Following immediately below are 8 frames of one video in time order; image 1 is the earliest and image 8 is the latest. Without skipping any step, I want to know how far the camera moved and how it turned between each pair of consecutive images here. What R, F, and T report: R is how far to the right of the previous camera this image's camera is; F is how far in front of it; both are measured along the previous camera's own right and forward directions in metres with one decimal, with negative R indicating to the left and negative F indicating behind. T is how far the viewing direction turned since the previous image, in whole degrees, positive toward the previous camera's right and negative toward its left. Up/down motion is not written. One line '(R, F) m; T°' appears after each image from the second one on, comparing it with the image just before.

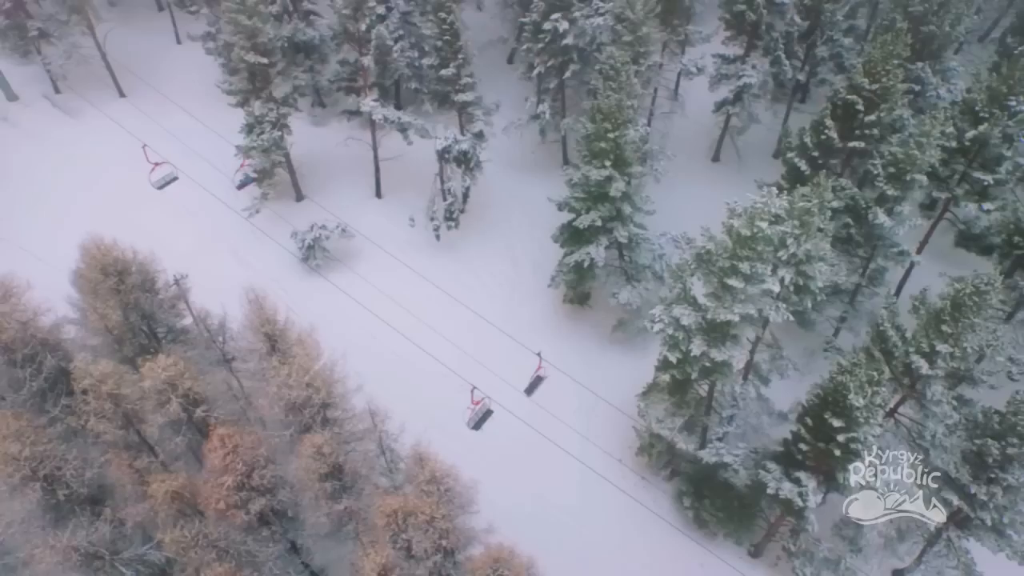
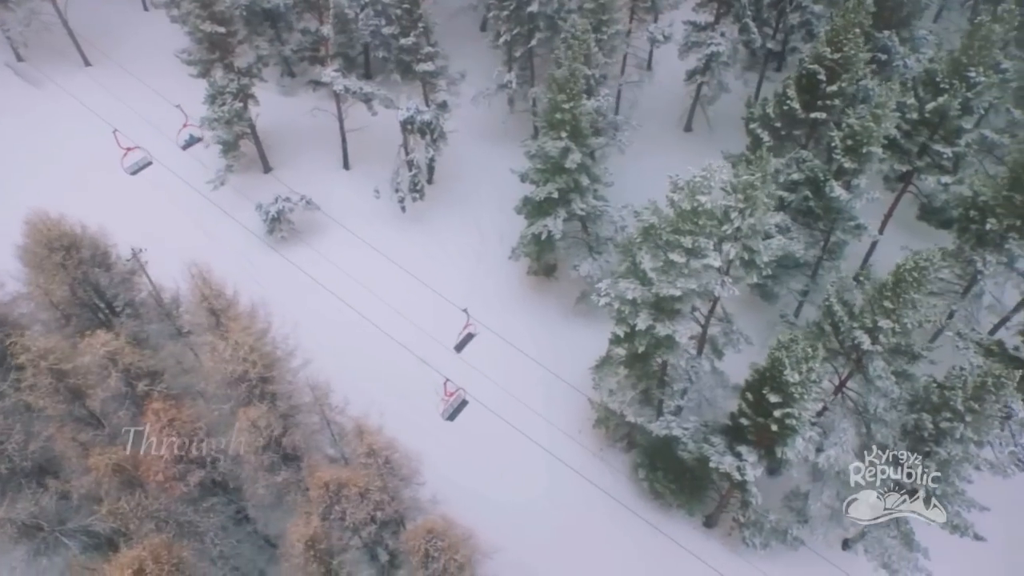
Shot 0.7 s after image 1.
(+1.8, 0.0) m; 0°
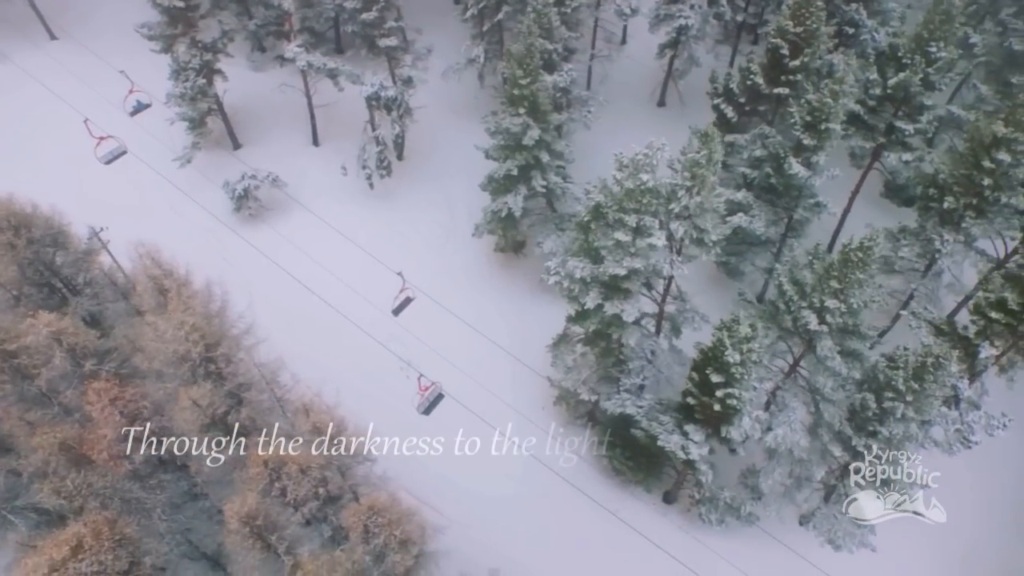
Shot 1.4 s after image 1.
(+1.7, 0.0) m; 0°
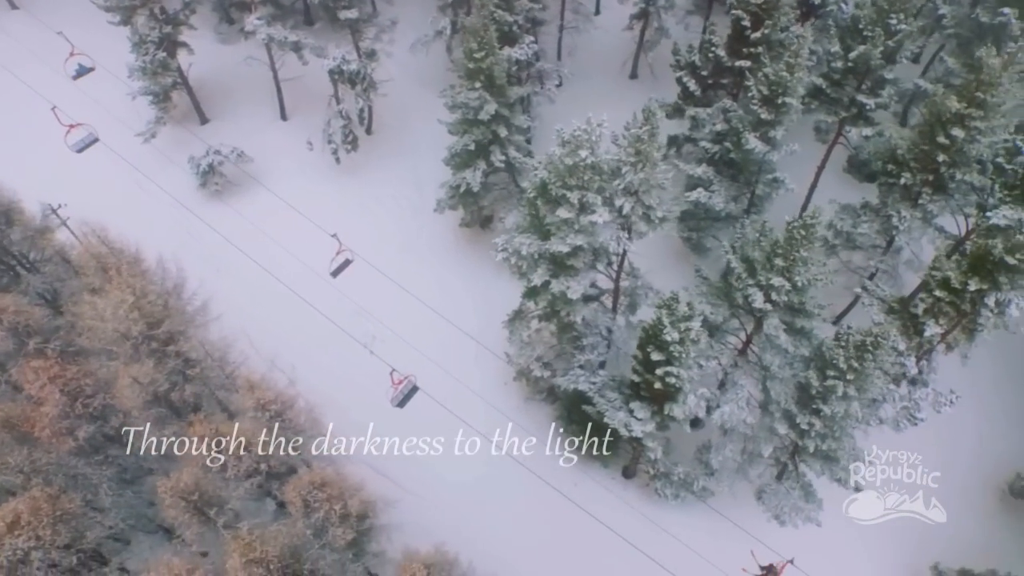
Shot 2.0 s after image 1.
(+1.7, +0.1) m; 0°
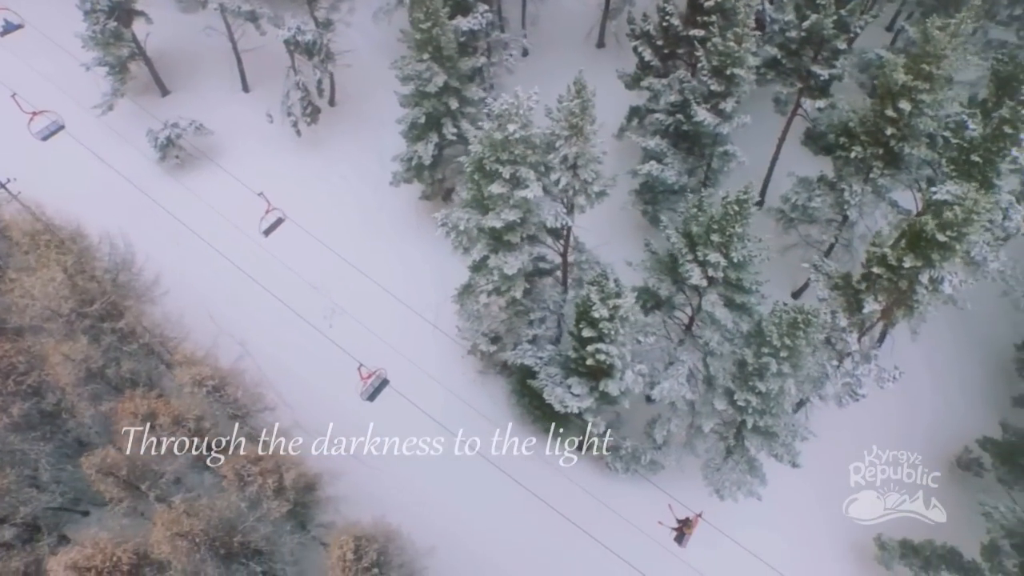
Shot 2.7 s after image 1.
(+2.0, +0.1) m; 0°
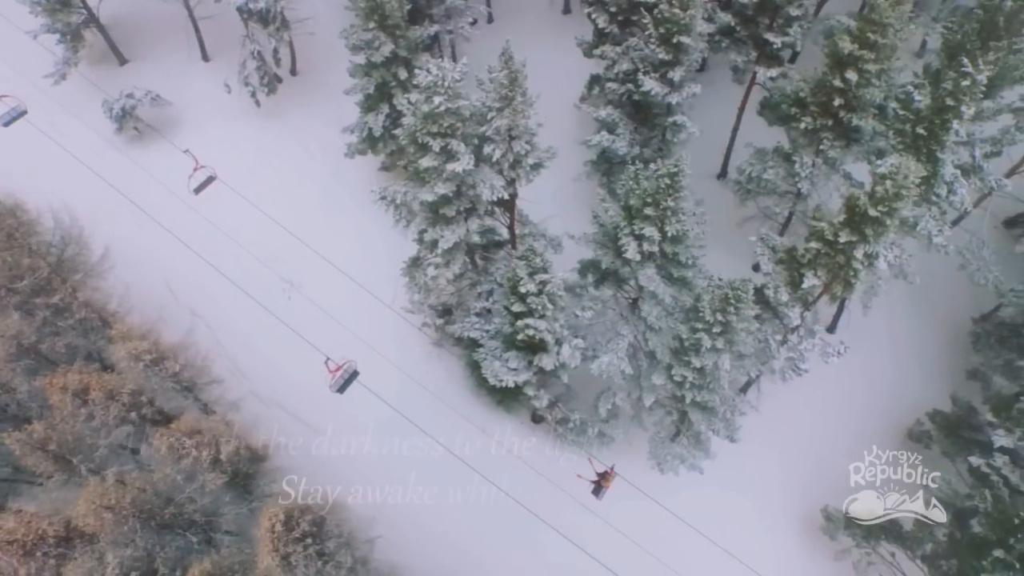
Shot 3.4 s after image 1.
(+2.0, +0.1) m; 0°
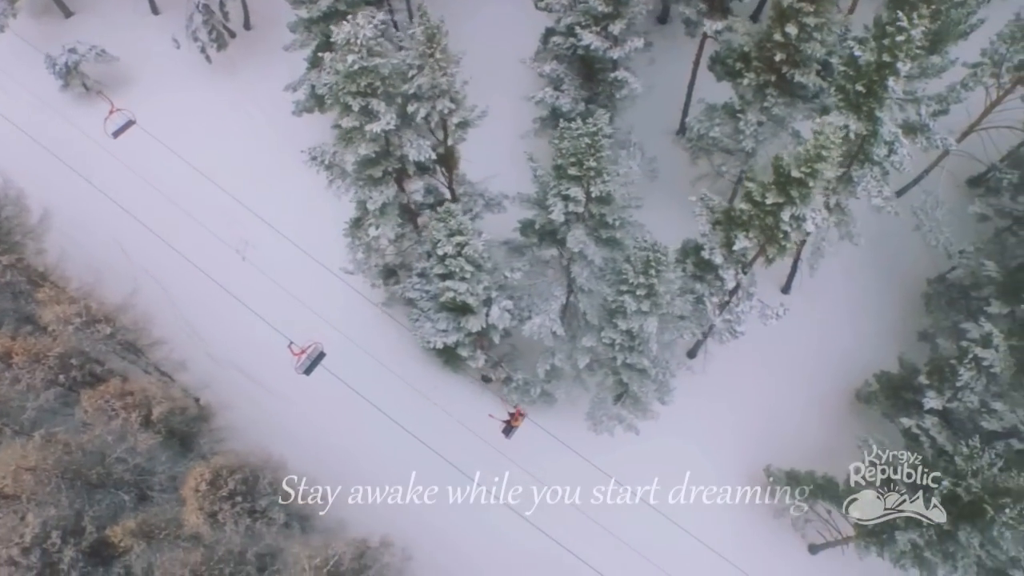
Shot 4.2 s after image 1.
(+2.2, +0.2) m; 0°
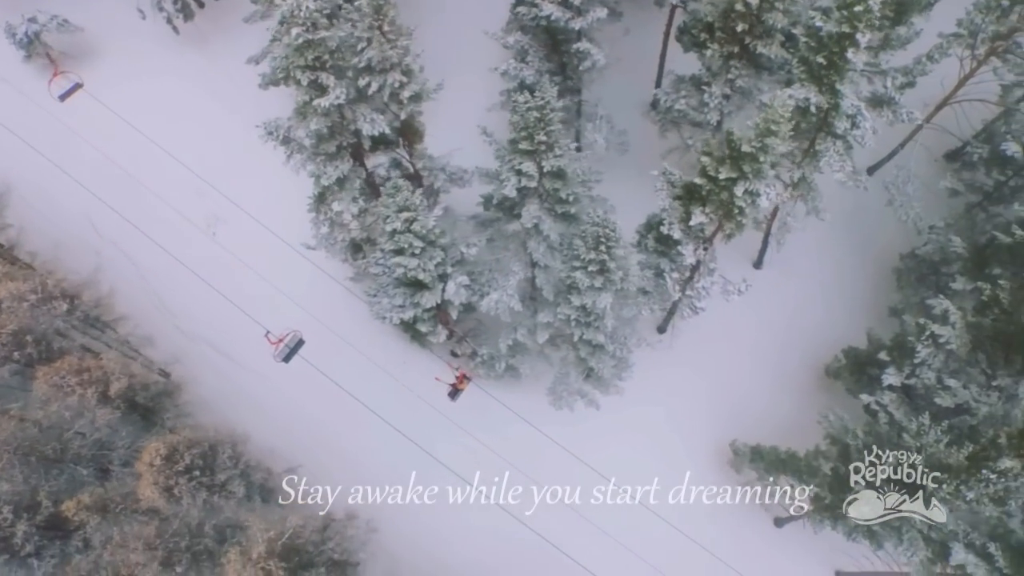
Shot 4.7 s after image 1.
(+1.3, +0.1) m; 0°
